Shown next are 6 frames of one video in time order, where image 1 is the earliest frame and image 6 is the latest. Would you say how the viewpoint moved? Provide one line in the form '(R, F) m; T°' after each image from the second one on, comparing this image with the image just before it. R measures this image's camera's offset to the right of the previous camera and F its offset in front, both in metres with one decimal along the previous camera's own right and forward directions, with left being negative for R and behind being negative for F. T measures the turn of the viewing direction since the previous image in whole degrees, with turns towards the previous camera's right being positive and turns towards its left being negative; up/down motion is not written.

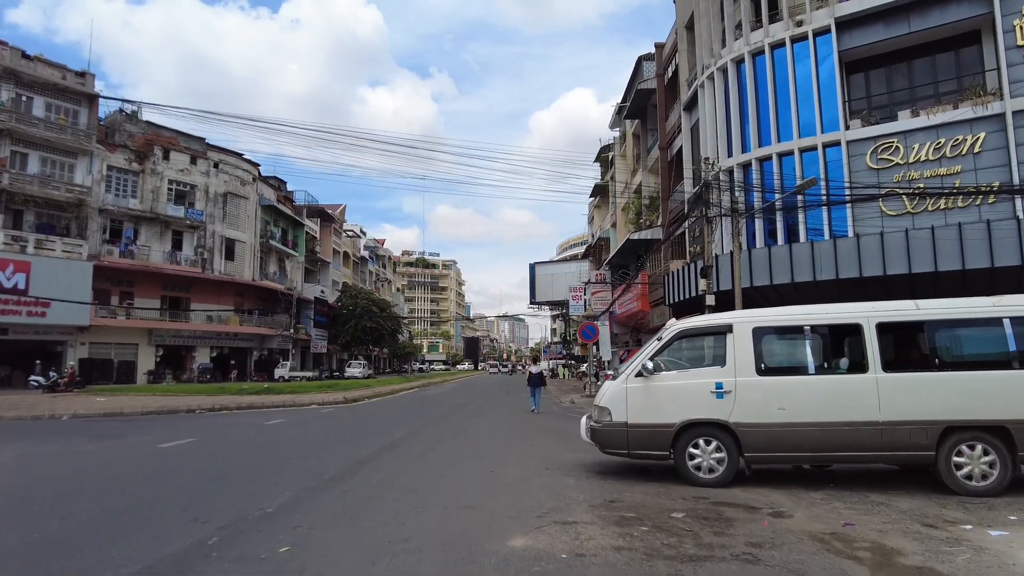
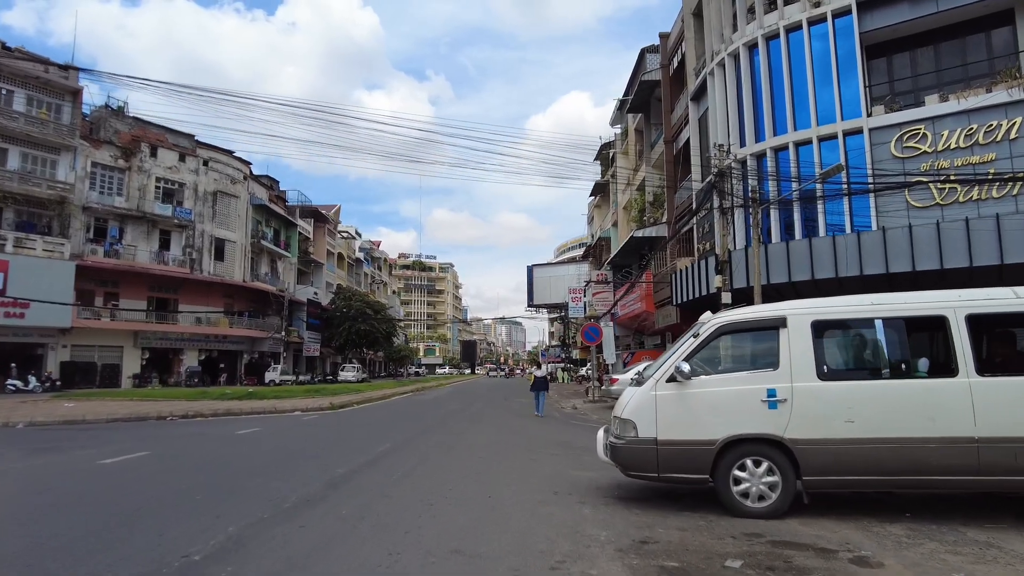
(-0.1, +1.4) m; 0°
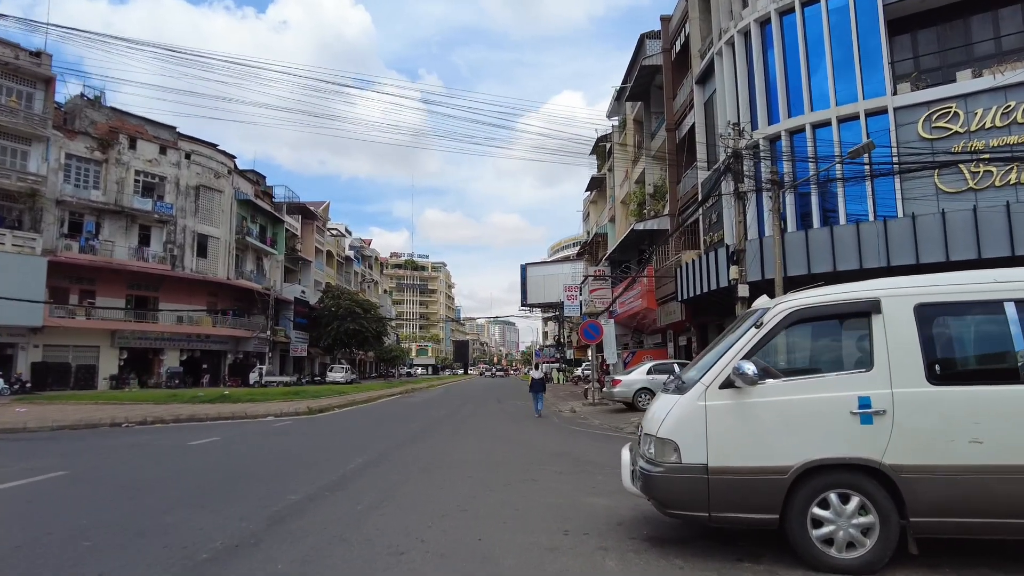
(0.0, +1.7) m; +1°
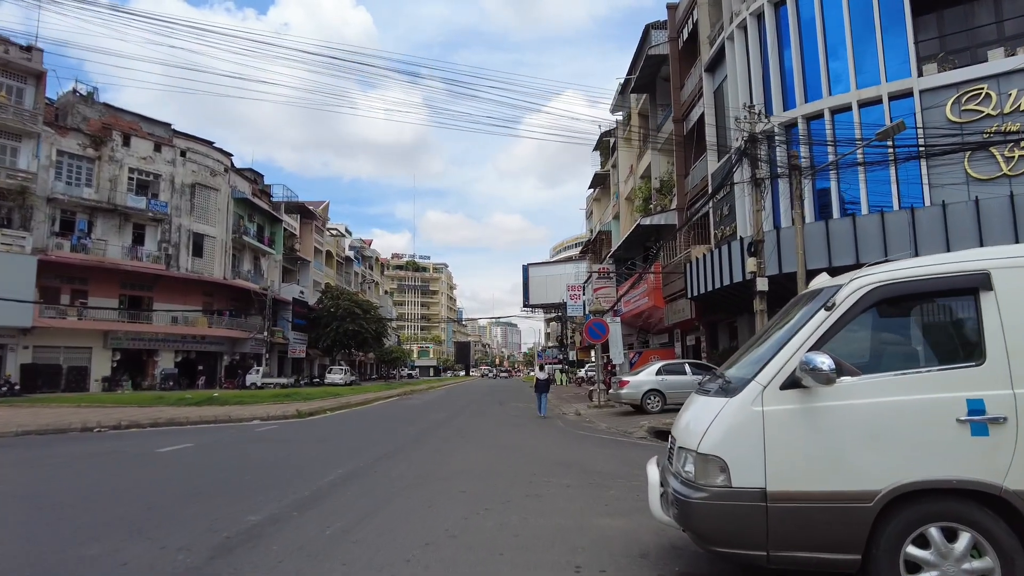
(0.0, +1.1) m; 0°
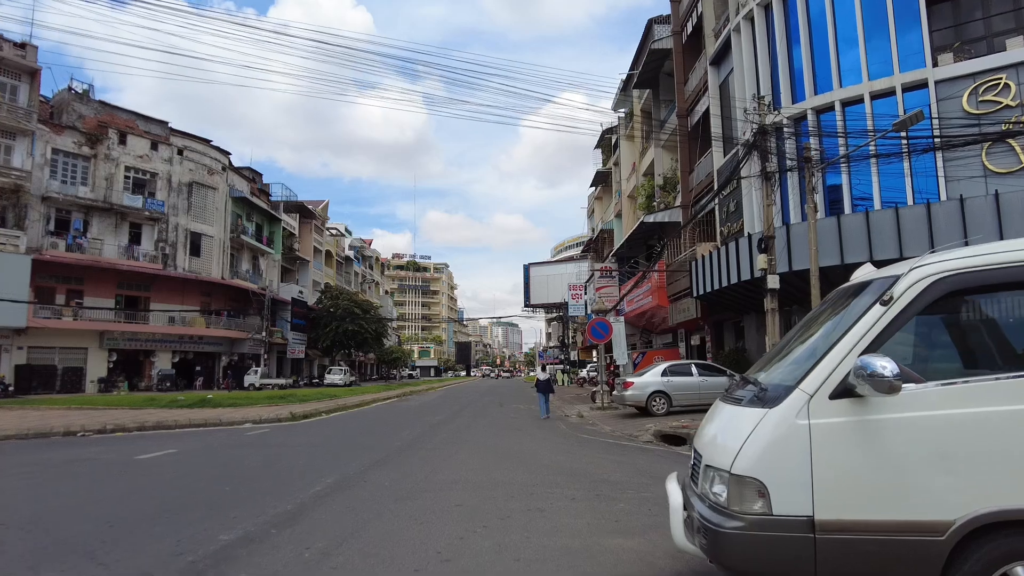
(0.0, +0.6) m; 0°
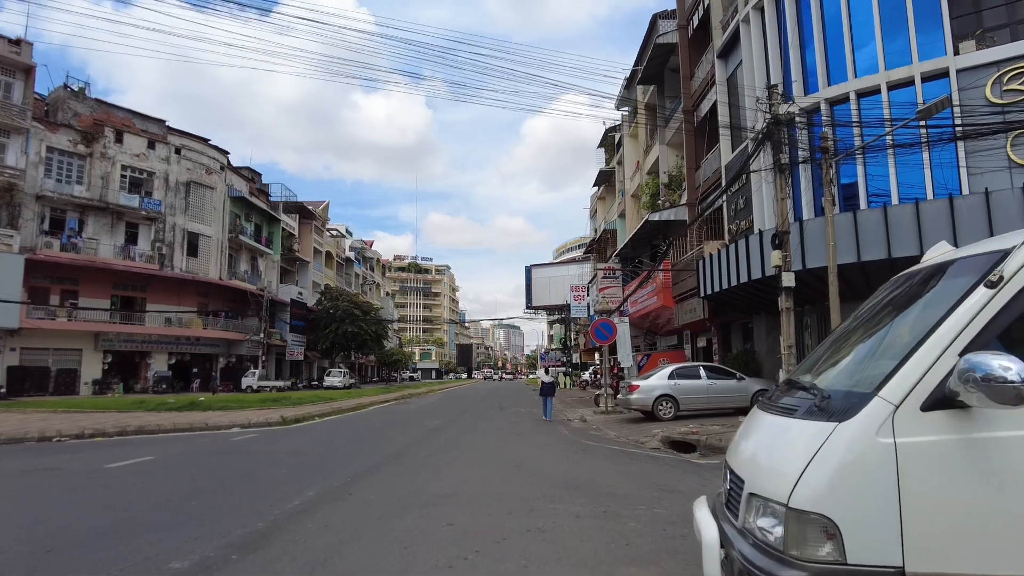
(0.0, +0.7) m; 0°
